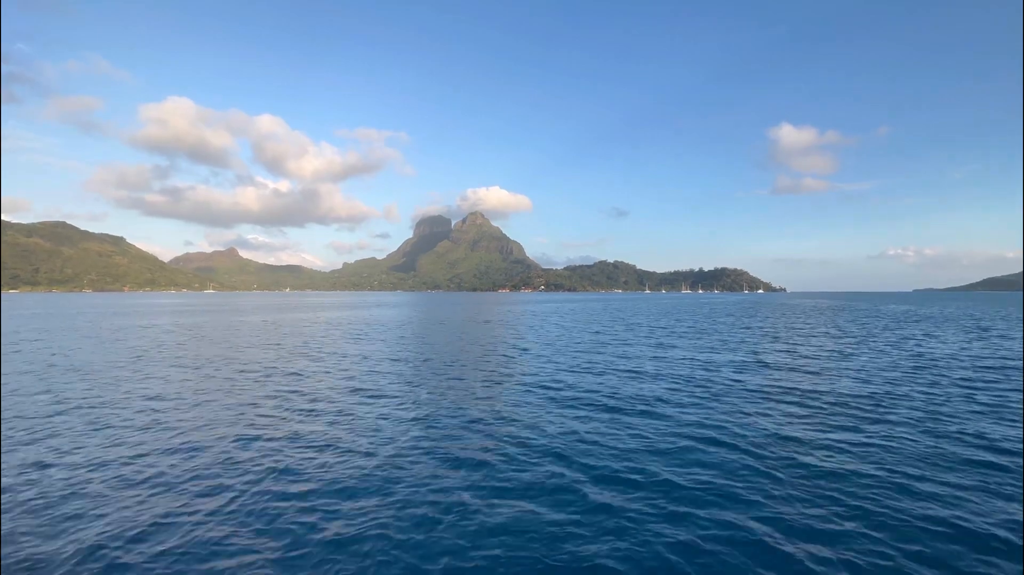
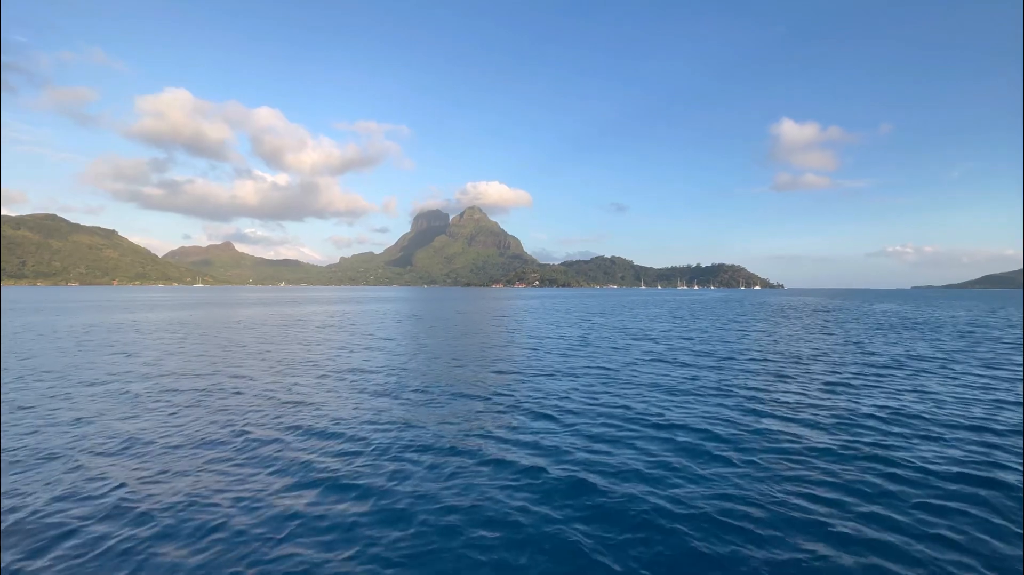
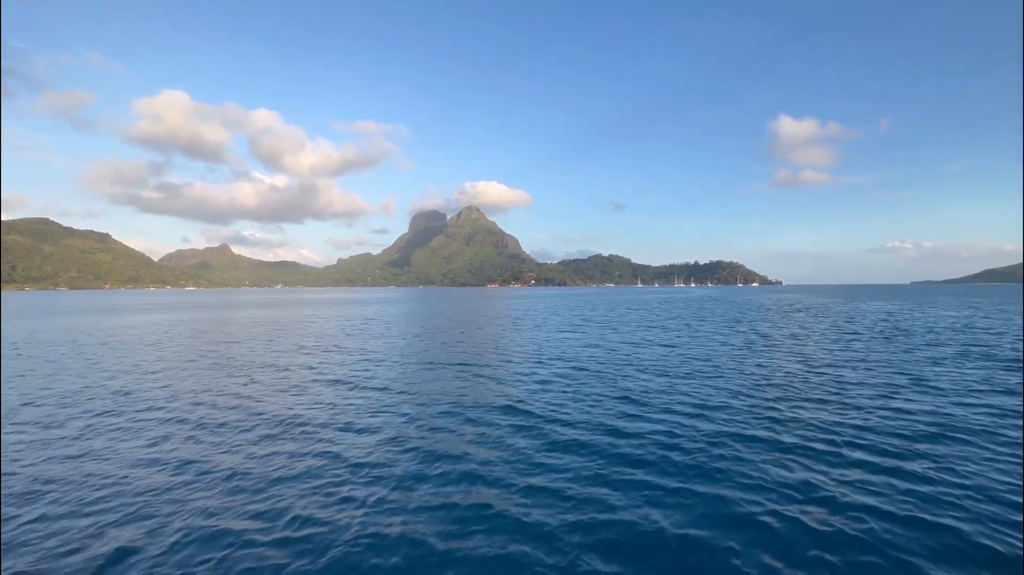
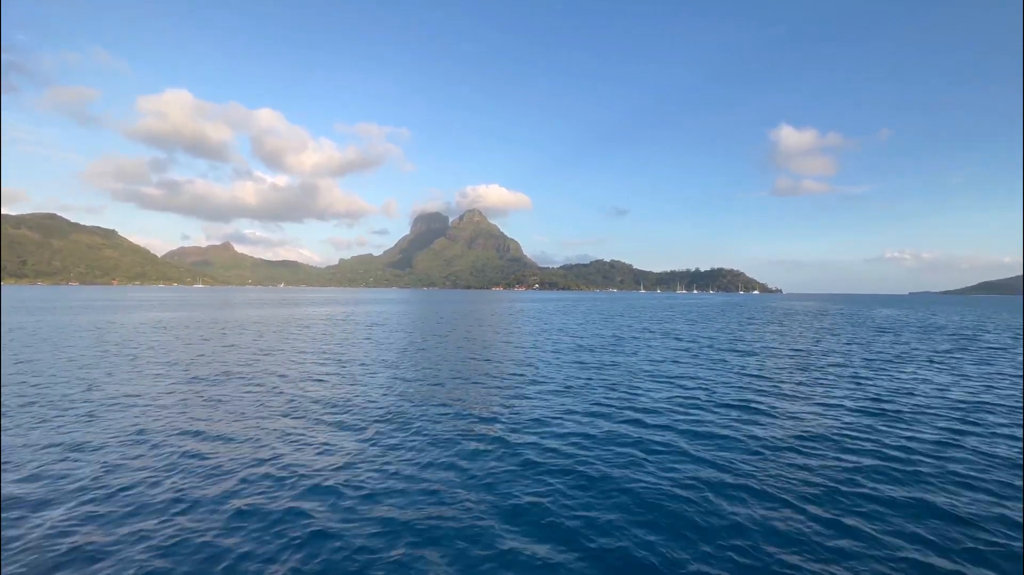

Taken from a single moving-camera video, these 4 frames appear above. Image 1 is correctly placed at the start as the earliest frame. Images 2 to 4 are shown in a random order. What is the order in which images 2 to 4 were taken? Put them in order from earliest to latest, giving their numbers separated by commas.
4, 2, 3
